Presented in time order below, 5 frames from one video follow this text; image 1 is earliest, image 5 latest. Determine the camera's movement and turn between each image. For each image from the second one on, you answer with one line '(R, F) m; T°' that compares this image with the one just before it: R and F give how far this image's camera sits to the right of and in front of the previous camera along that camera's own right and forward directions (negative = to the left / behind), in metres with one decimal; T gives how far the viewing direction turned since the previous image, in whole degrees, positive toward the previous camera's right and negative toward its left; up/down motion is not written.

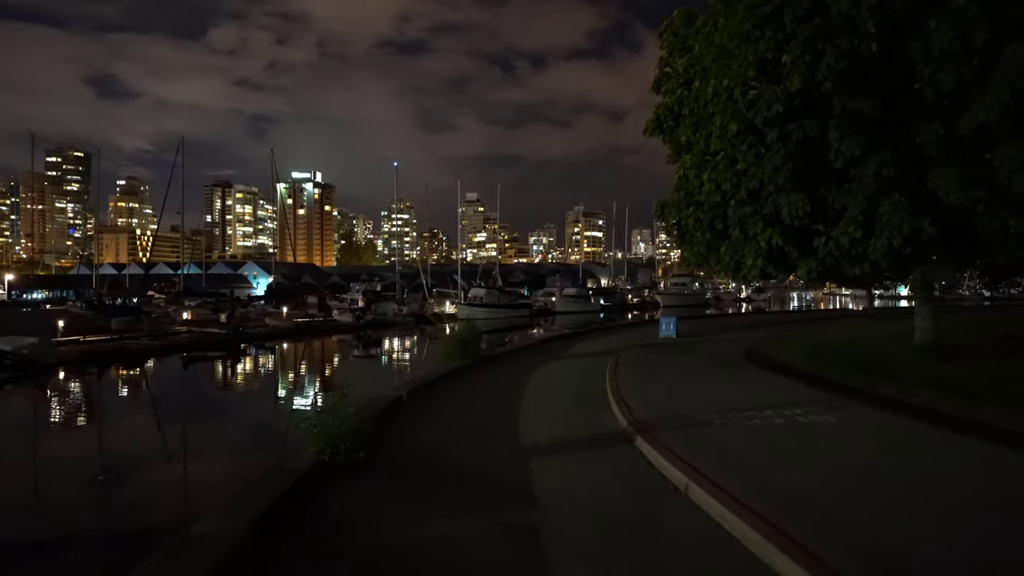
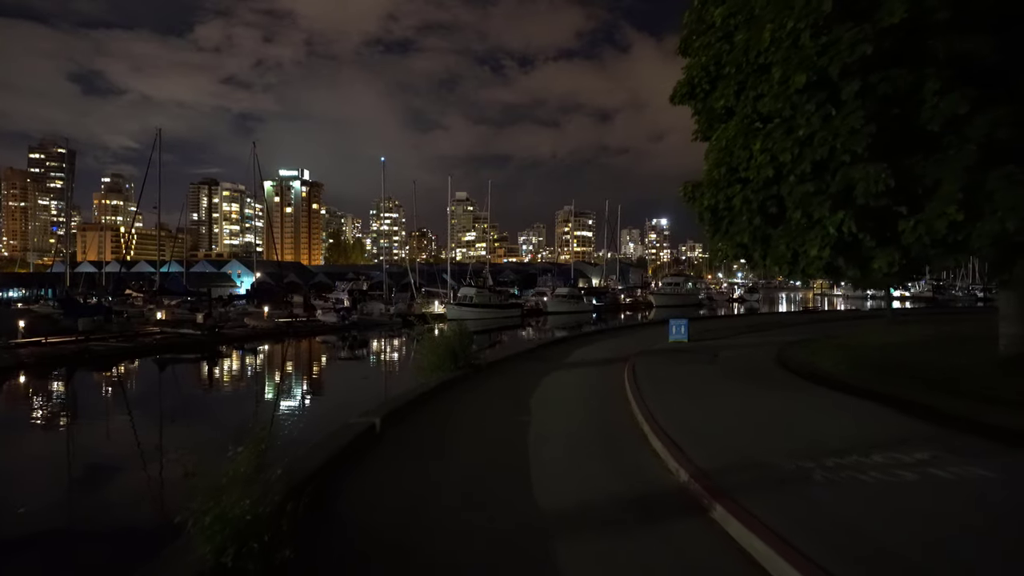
(-0.2, +2.1) m; +1°
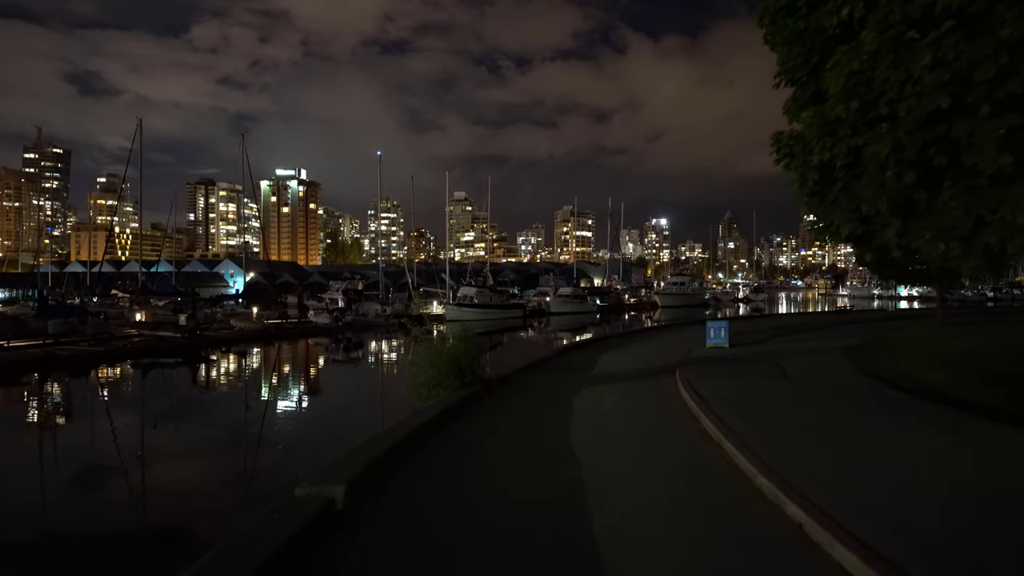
(-0.3, +2.8) m; 0°
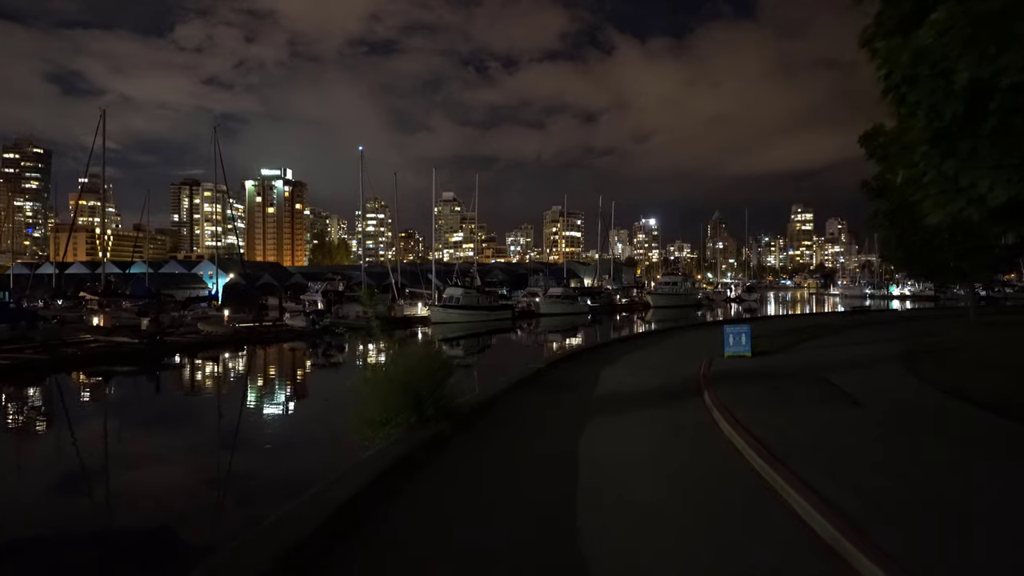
(+0.1, +2.6) m; +1°
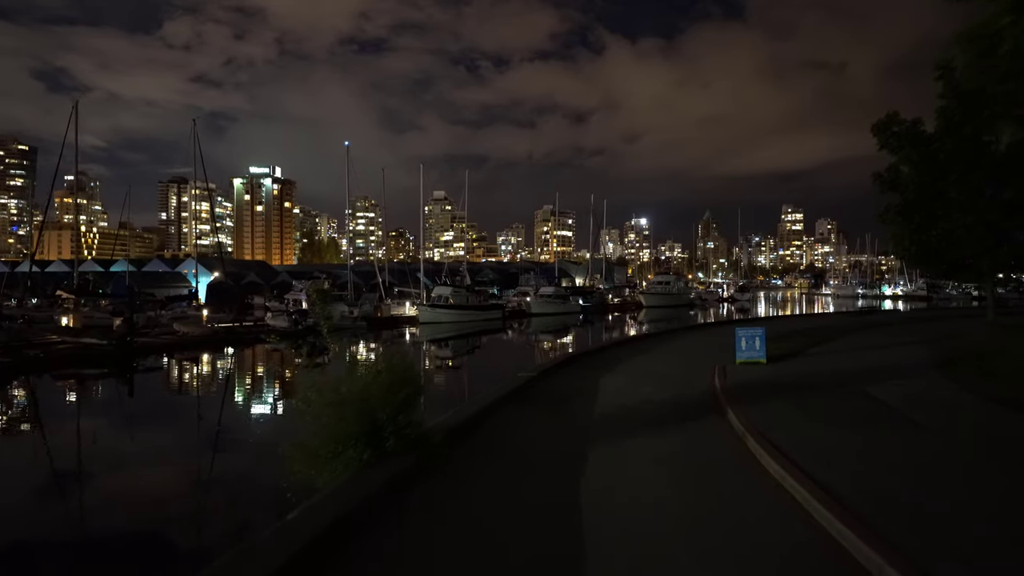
(0.0, +1.5) m; +1°
